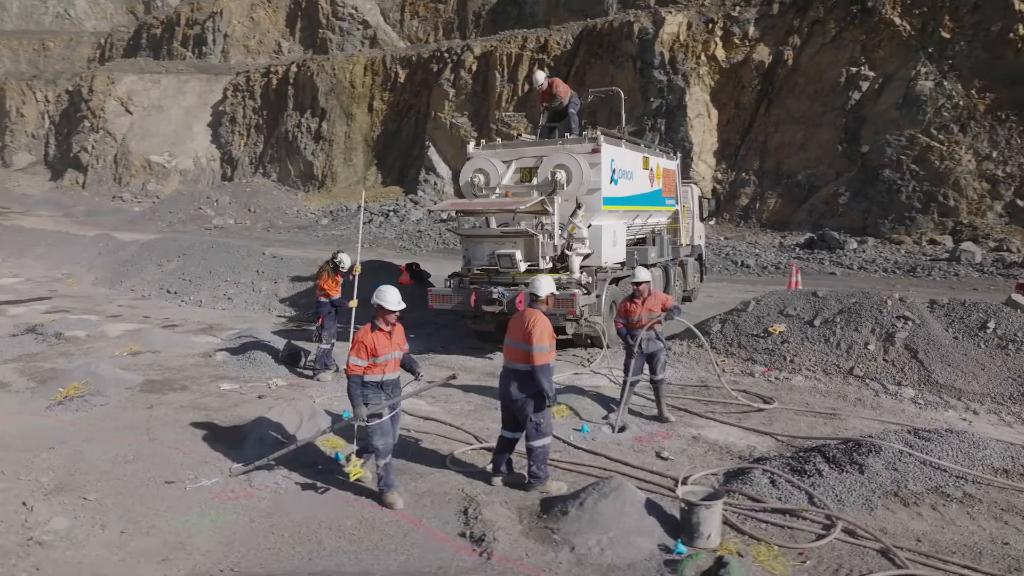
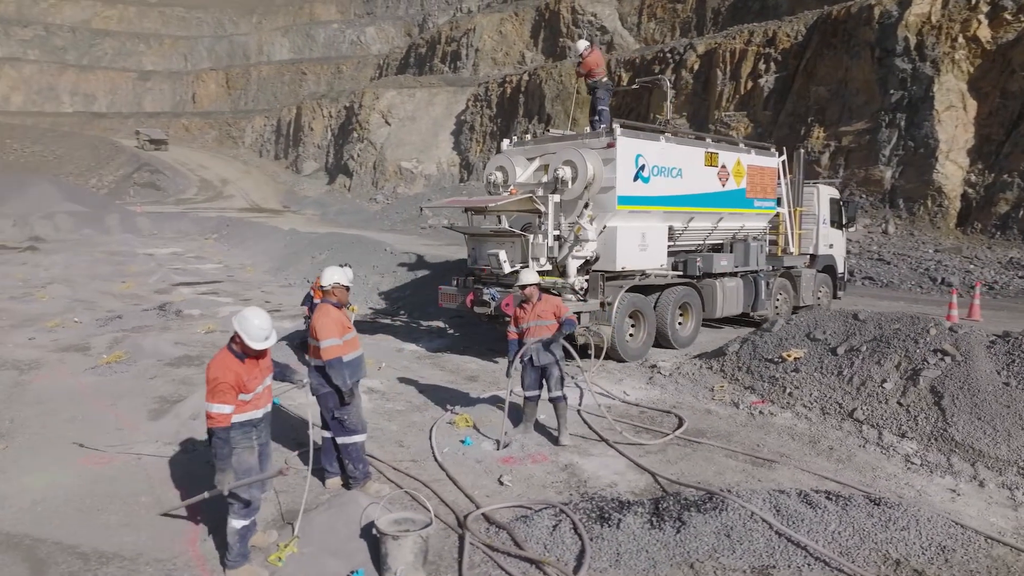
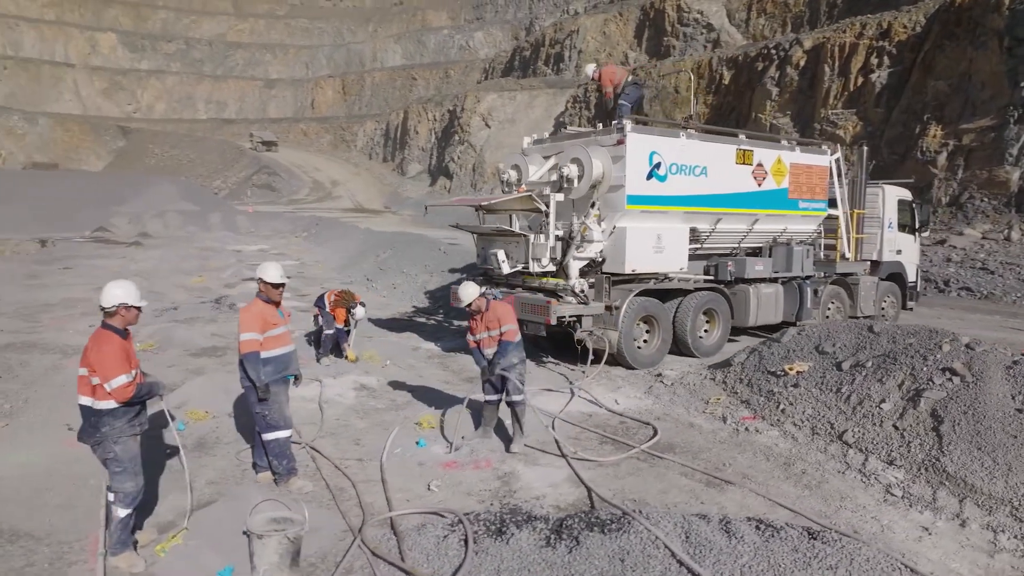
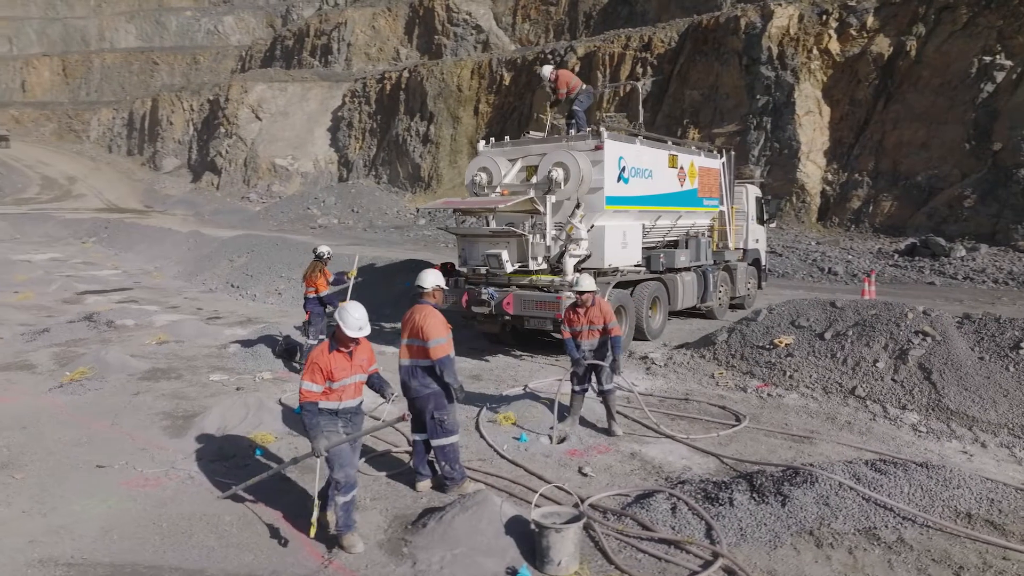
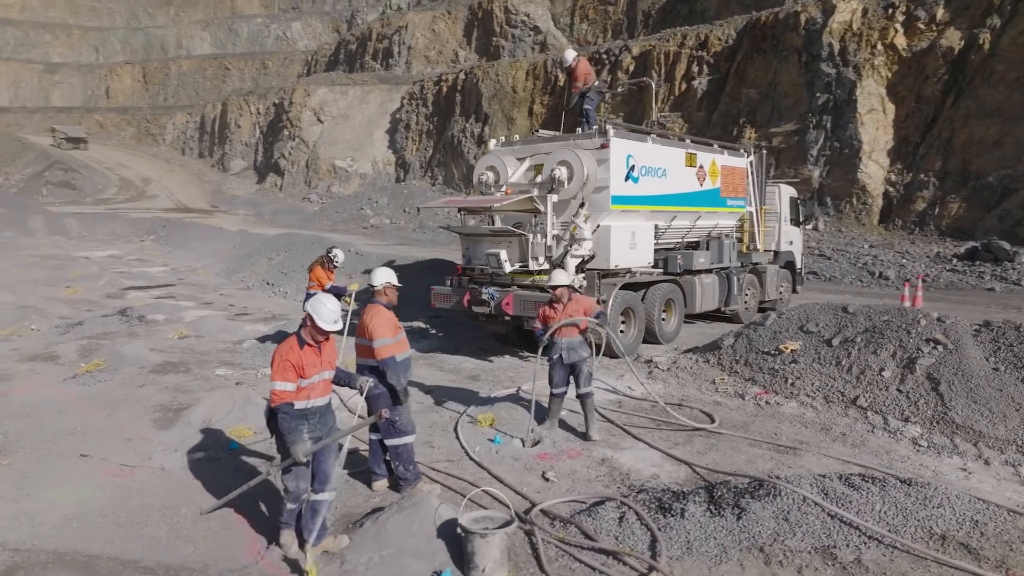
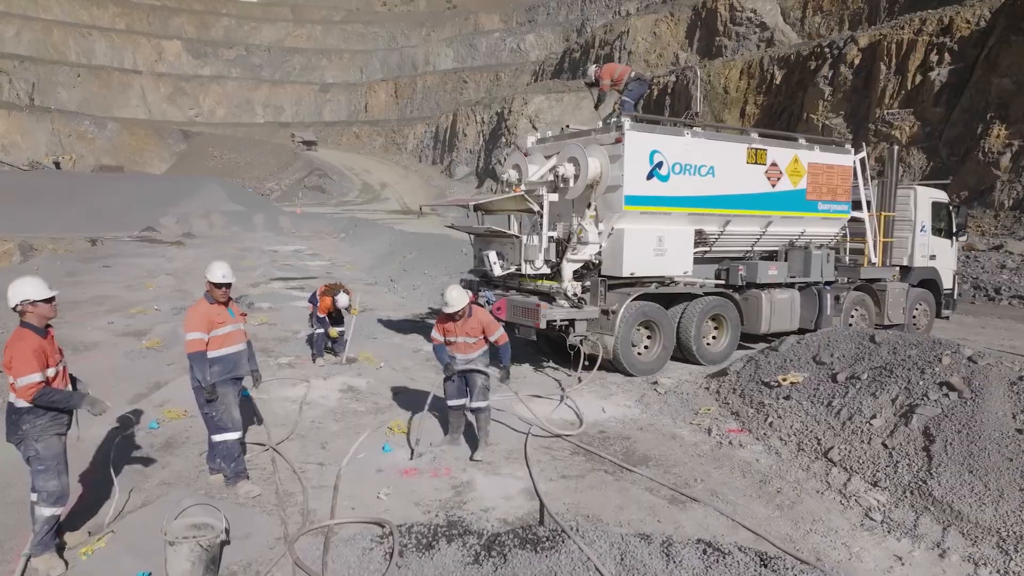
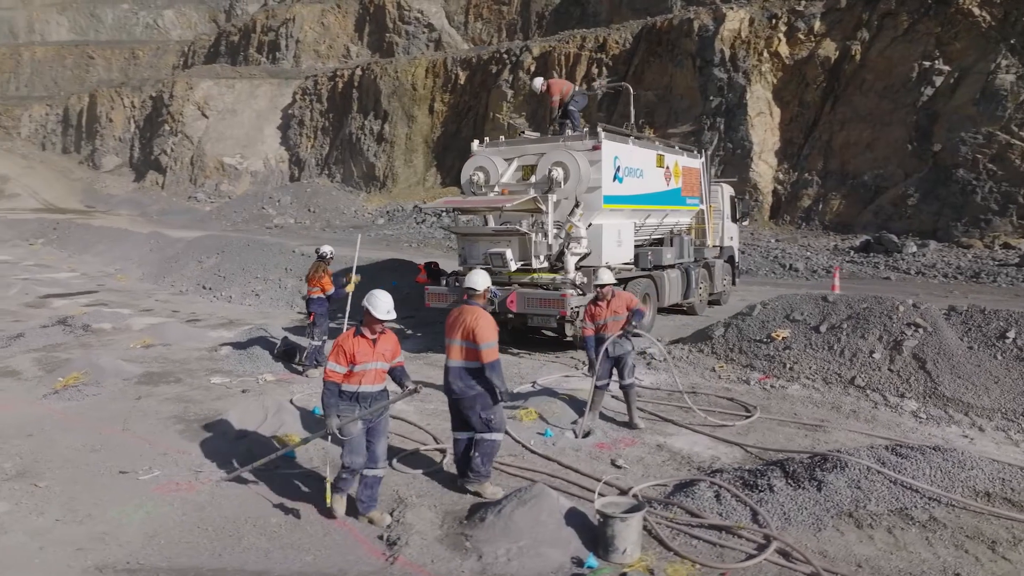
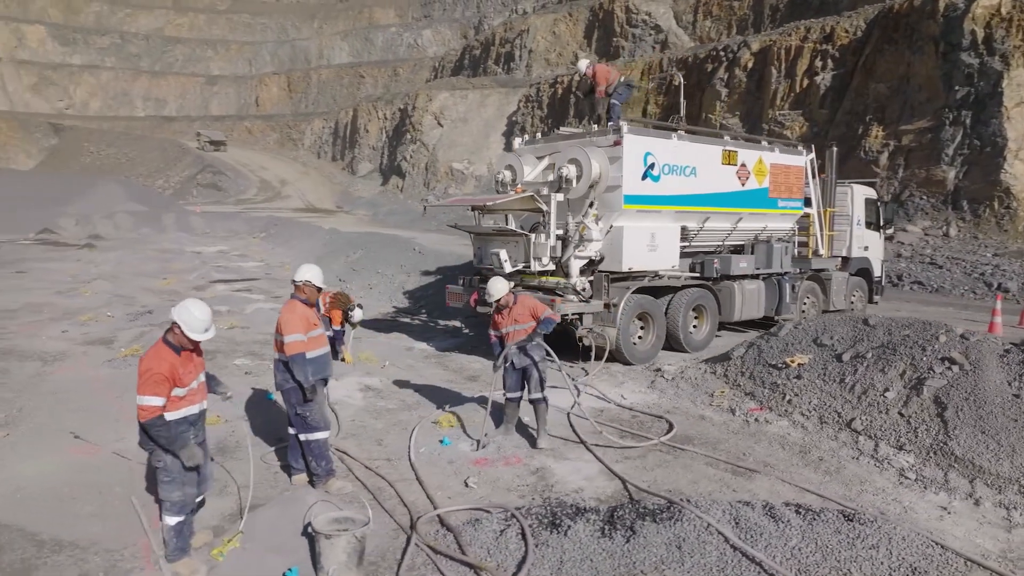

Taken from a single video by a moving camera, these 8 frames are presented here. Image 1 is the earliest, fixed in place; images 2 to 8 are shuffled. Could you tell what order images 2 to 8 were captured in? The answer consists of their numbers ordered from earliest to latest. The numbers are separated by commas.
7, 4, 5, 2, 8, 3, 6
